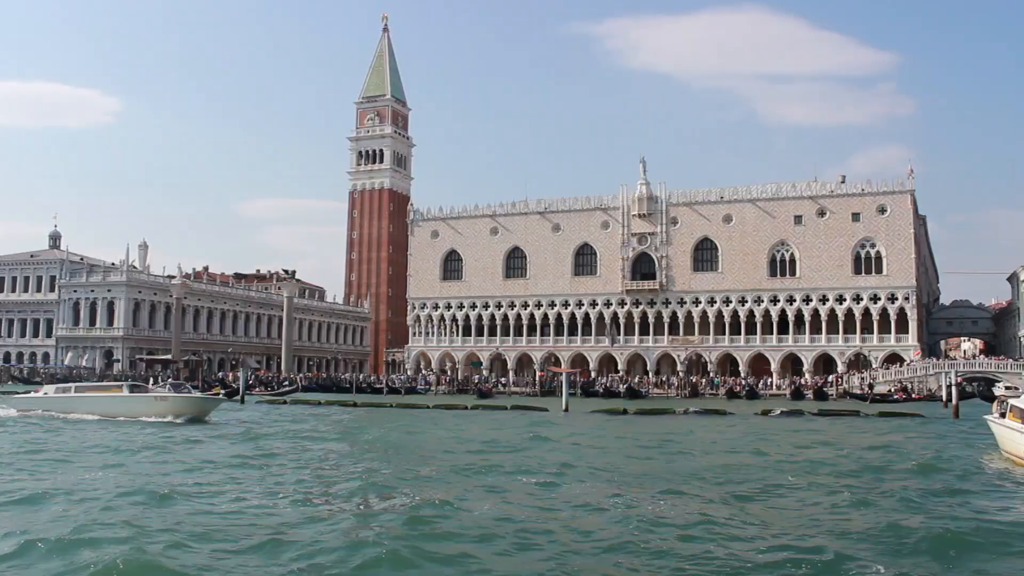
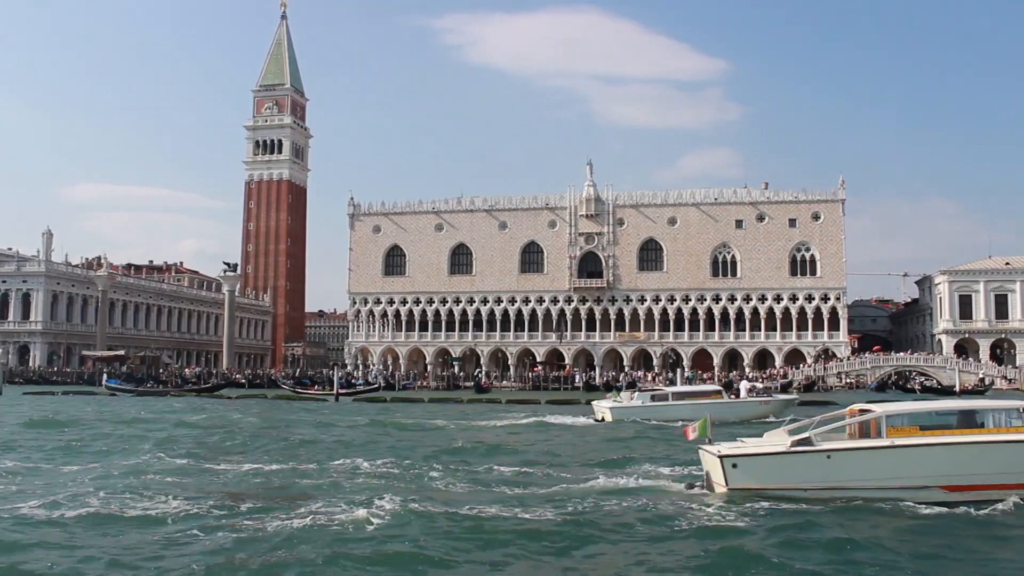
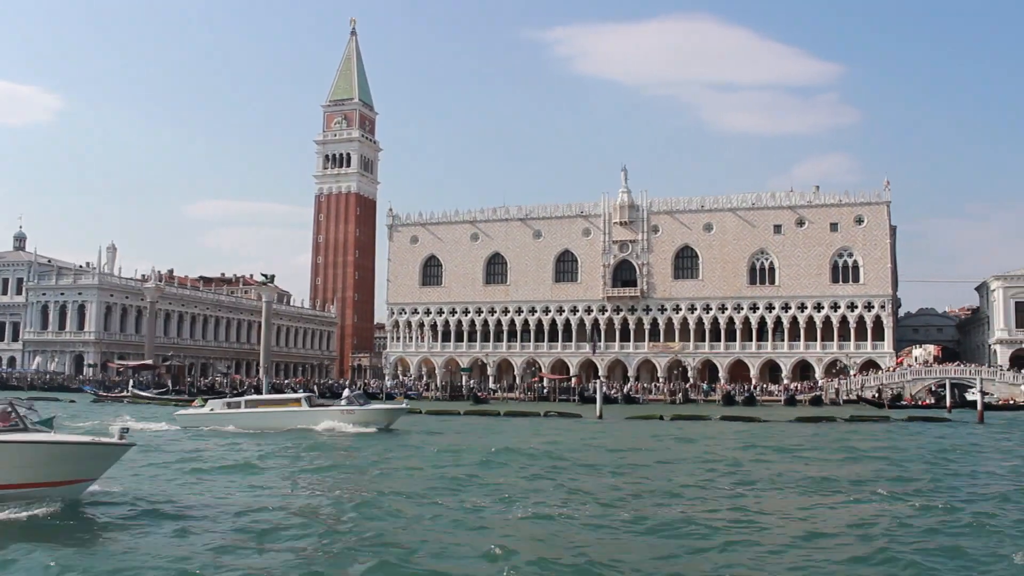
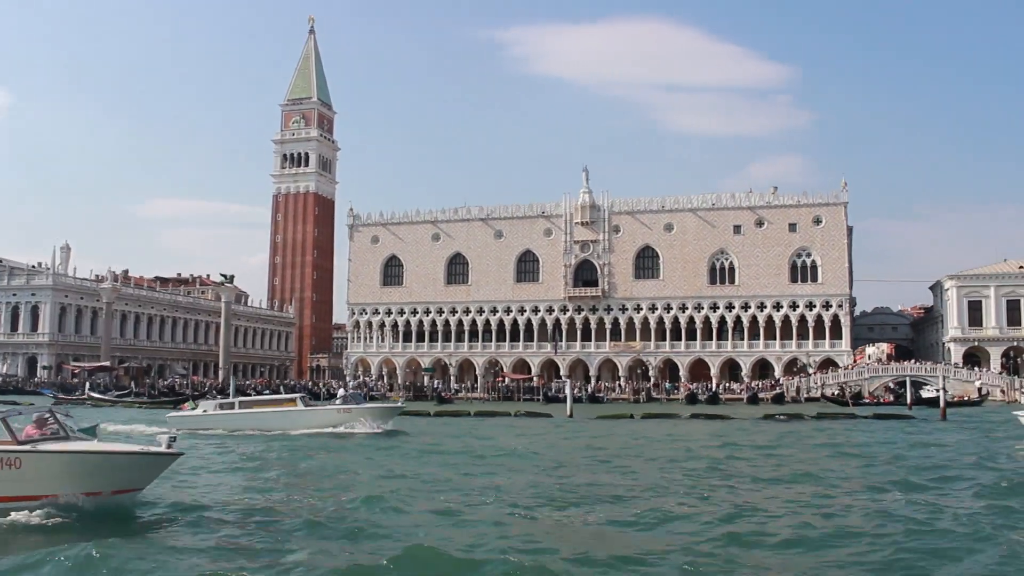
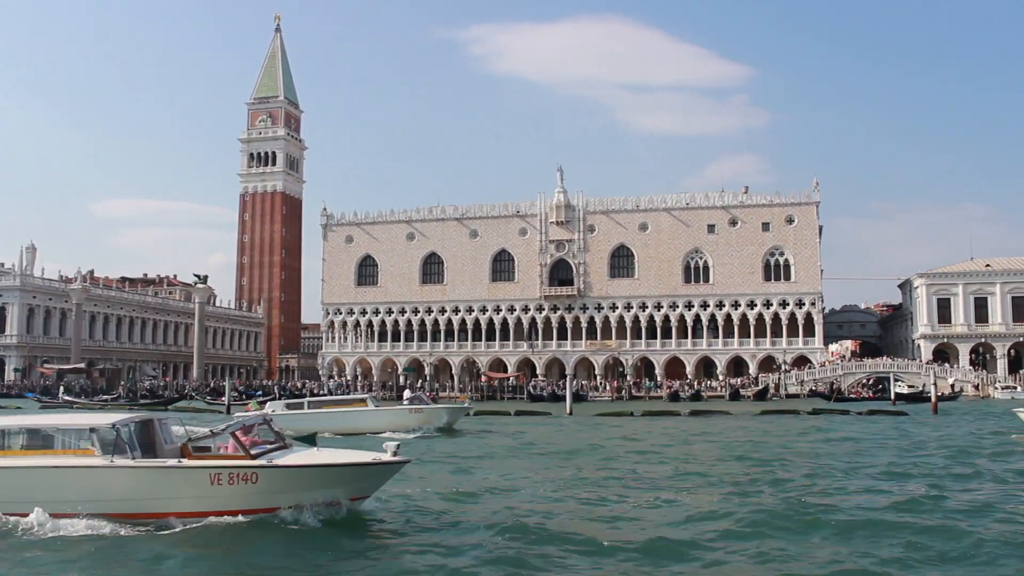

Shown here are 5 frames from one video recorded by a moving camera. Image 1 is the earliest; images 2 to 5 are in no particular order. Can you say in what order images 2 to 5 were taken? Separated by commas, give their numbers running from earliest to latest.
3, 4, 5, 2
